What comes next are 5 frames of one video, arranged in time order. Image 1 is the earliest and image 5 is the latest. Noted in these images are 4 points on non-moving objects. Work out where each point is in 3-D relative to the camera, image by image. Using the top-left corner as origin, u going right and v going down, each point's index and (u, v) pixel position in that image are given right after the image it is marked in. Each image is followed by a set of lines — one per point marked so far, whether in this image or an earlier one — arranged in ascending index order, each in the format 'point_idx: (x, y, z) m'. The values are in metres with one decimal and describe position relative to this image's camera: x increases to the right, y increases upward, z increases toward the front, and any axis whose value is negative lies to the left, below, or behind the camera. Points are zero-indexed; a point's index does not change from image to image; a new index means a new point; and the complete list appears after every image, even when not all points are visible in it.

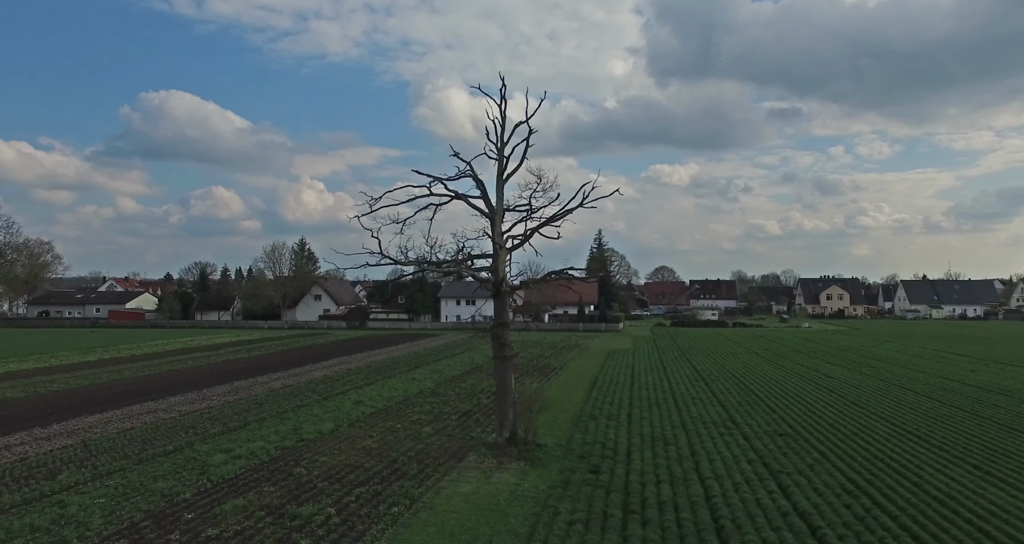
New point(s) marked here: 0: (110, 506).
0: (-6.0, -3.5, +10.1) m
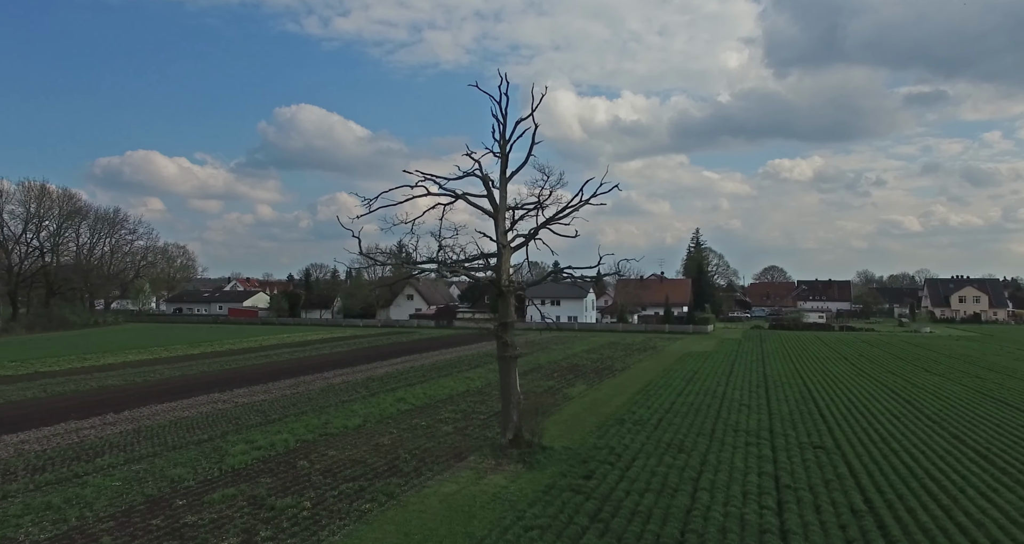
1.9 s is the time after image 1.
0: (-6.3, -3.5, +10.9) m
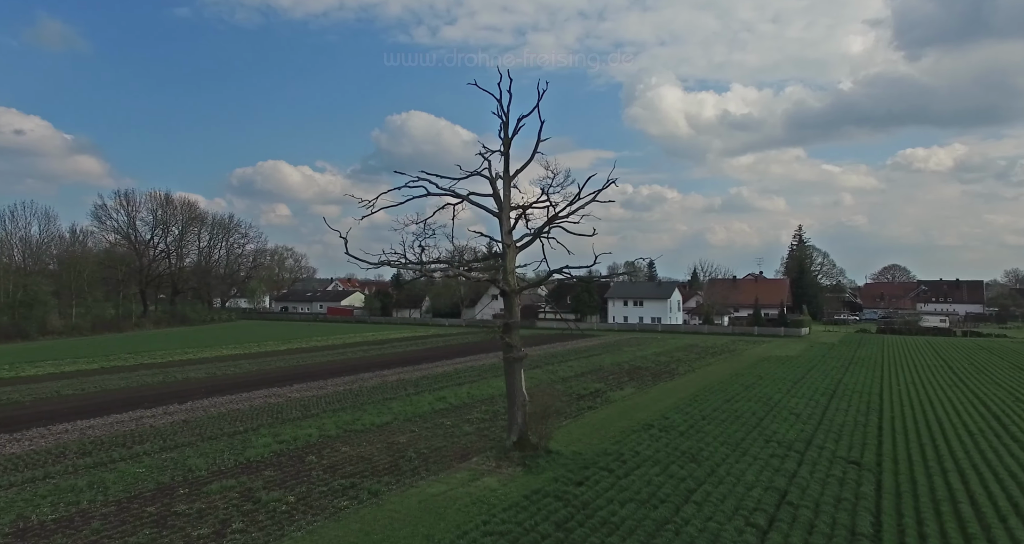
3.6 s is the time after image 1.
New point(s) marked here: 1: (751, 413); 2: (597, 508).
0: (-6.5, -3.5, +11.7) m
1: (+5.8, -3.4, +16.3) m
2: (+1.2, -3.4, +9.5) m
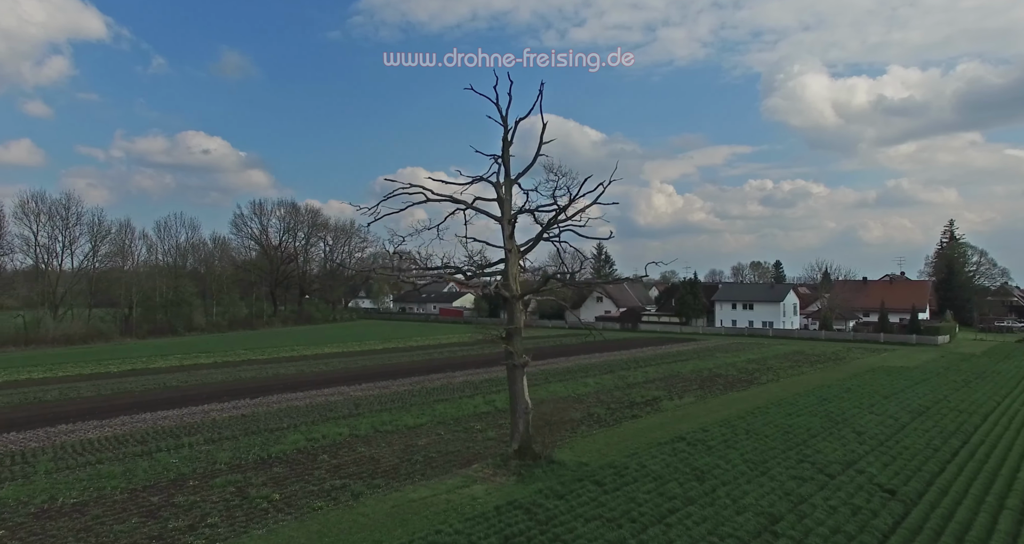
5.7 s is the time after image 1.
0: (-6.5, -3.7, +12.7) m
1: (+6.5, -3.5, +14.9) m
2: (+0.6, -3.4, +9.1) m
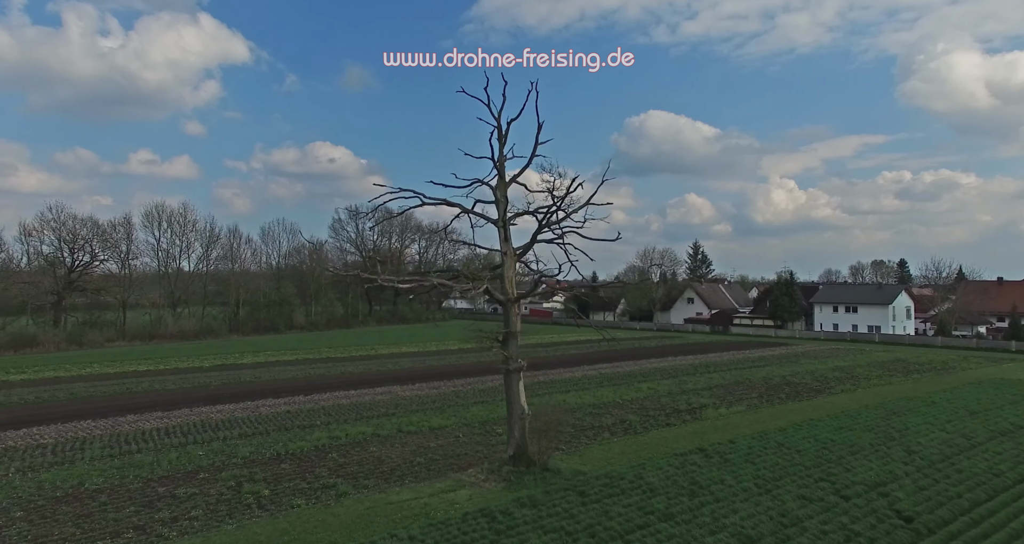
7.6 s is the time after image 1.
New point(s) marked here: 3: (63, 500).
0: (-6.4, -3.7, +13.5) m
1: (+6.8, -3.5, +13.5) m
2: (0.0, -3.5, +8.8) m
3: (-7.3, -3.7, +10.9) m
